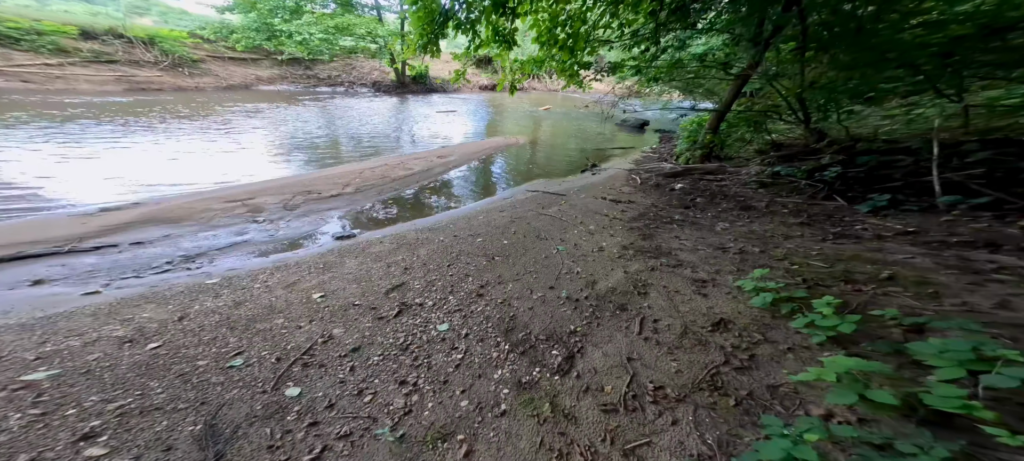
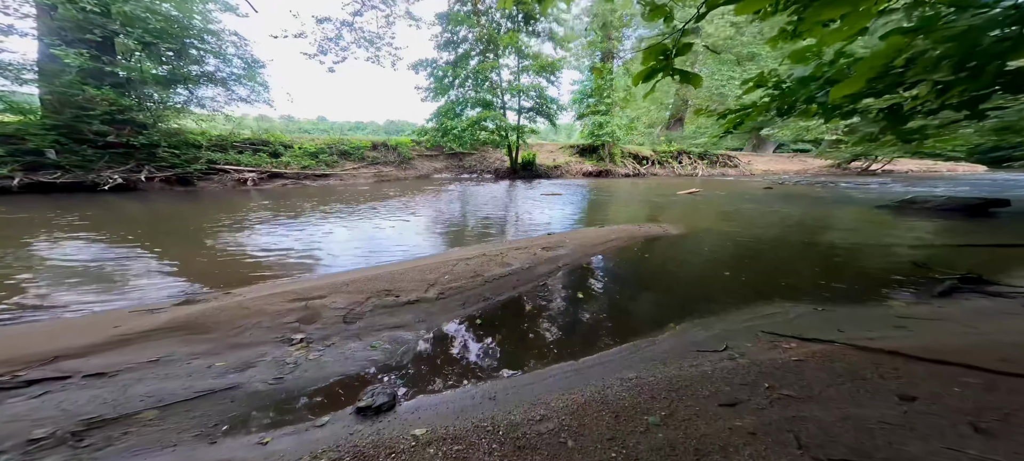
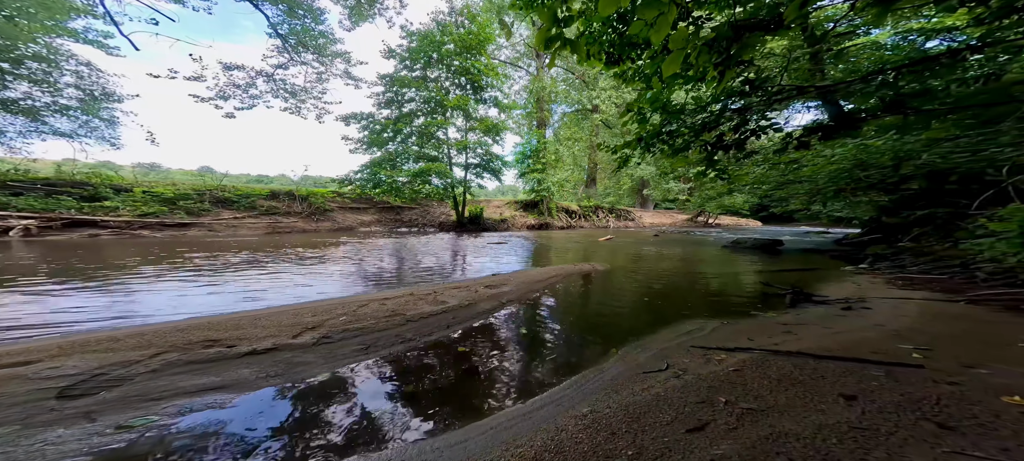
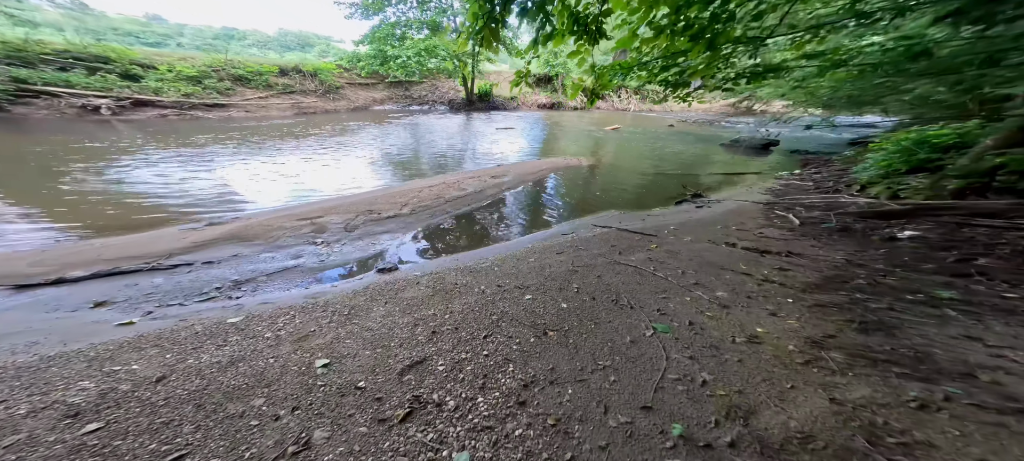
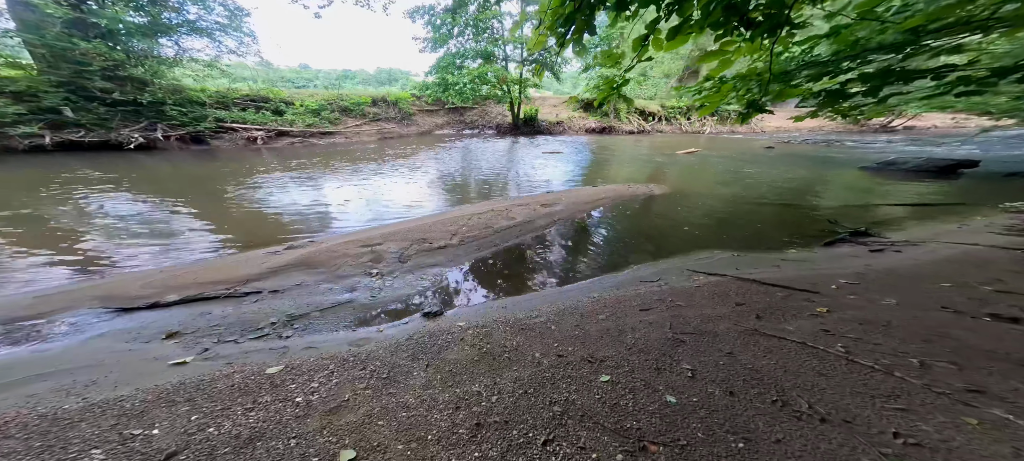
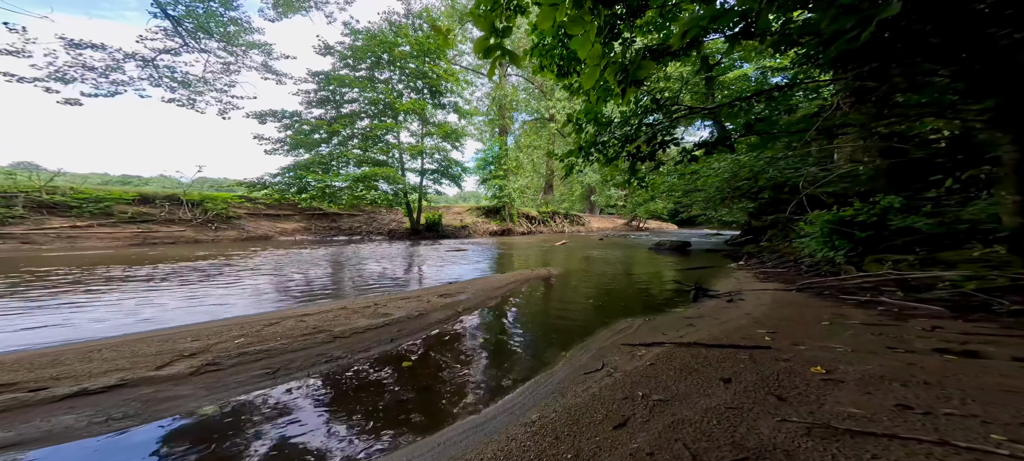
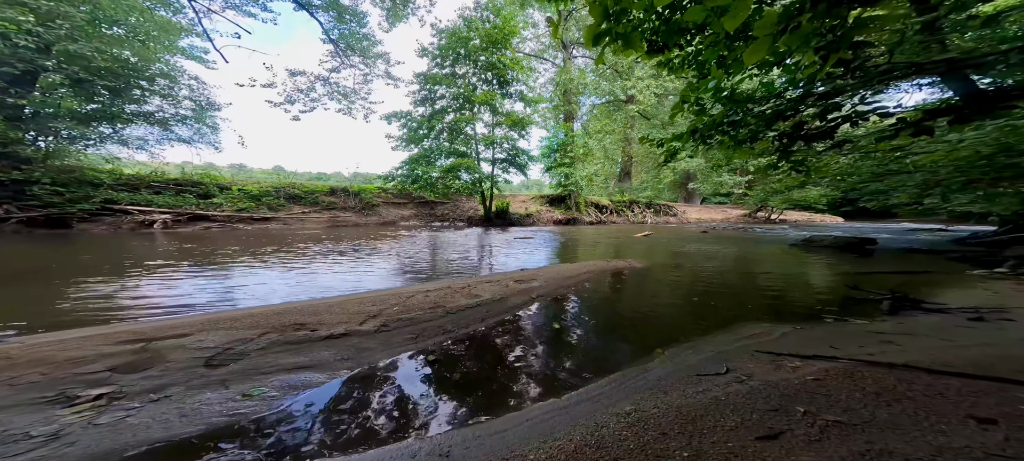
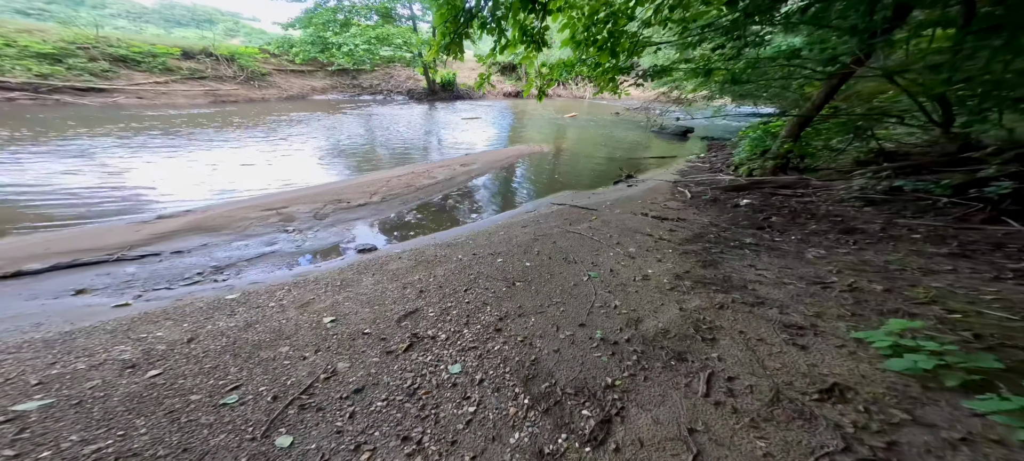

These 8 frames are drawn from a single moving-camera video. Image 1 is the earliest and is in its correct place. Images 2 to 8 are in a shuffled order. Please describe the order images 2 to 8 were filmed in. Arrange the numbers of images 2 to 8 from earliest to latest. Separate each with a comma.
8, 4, 5, 2, 7, 3, 6
